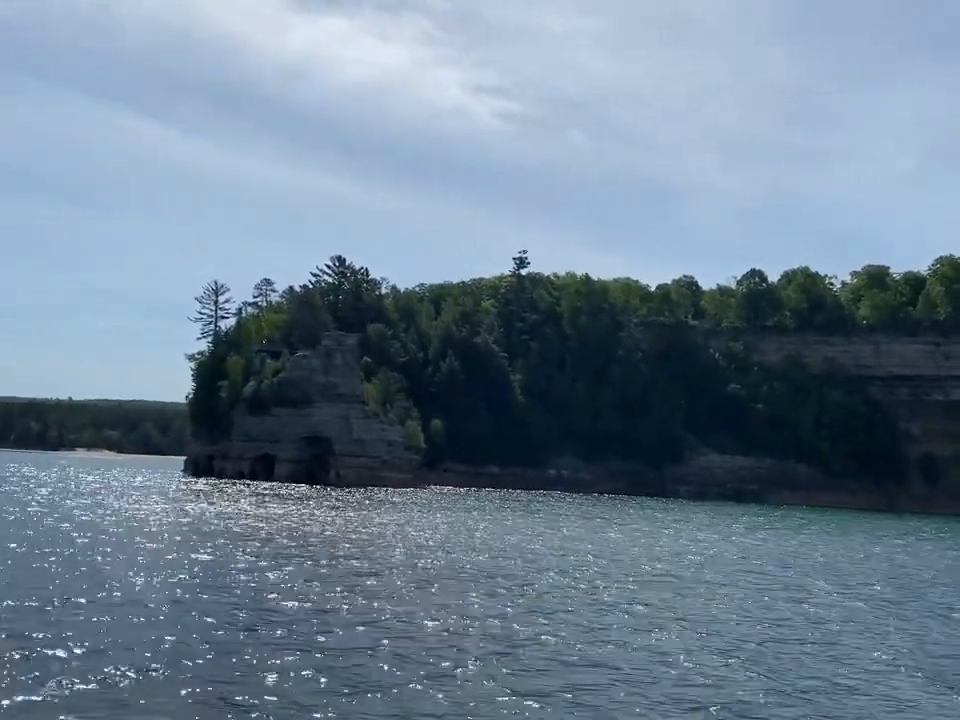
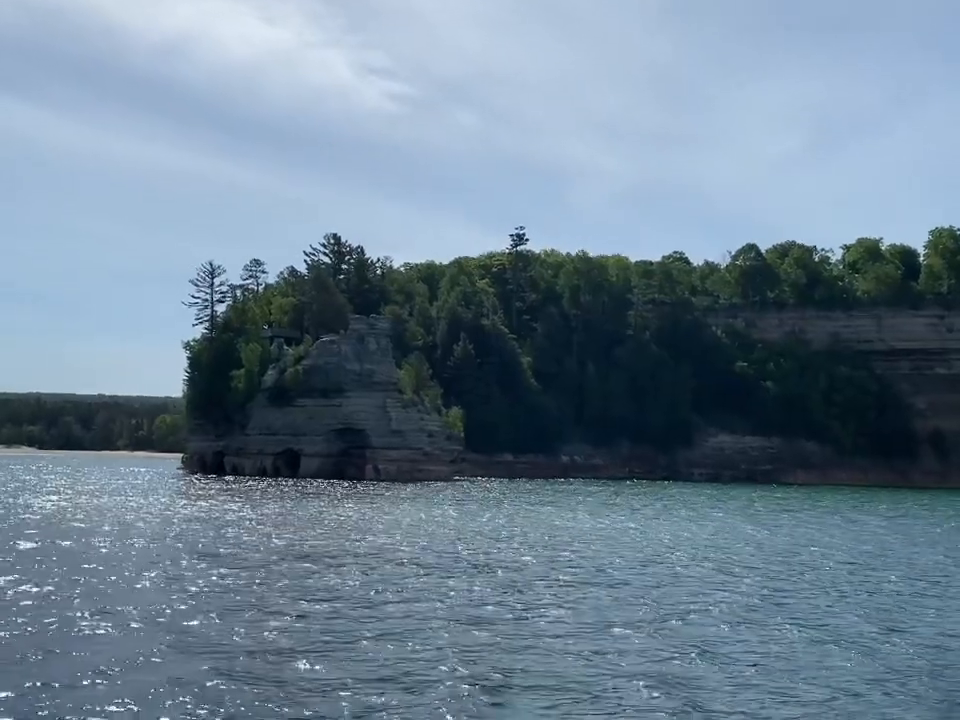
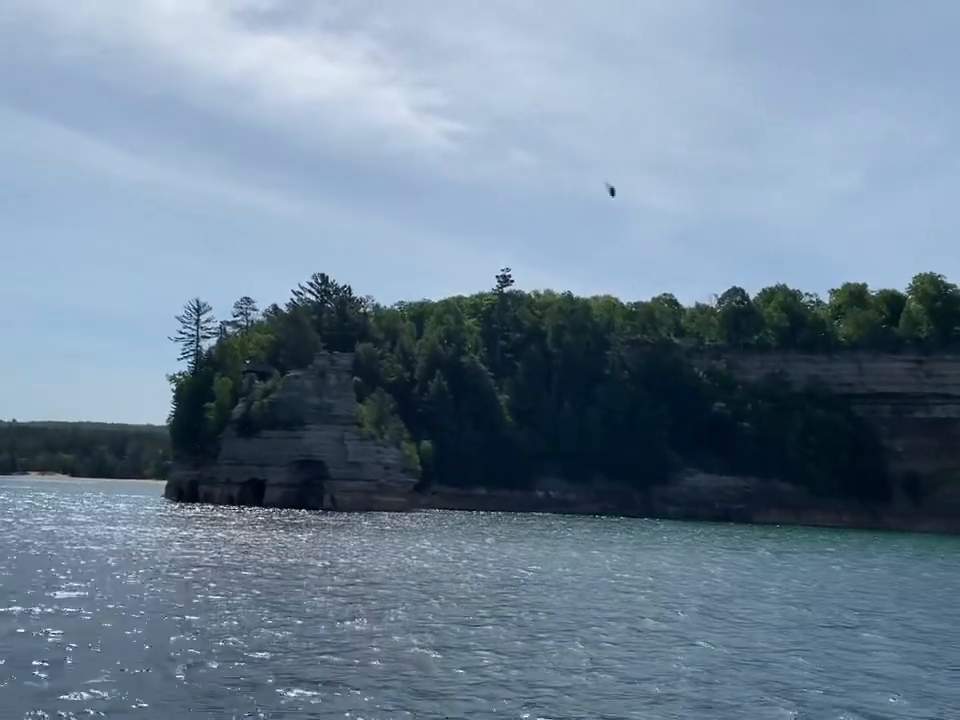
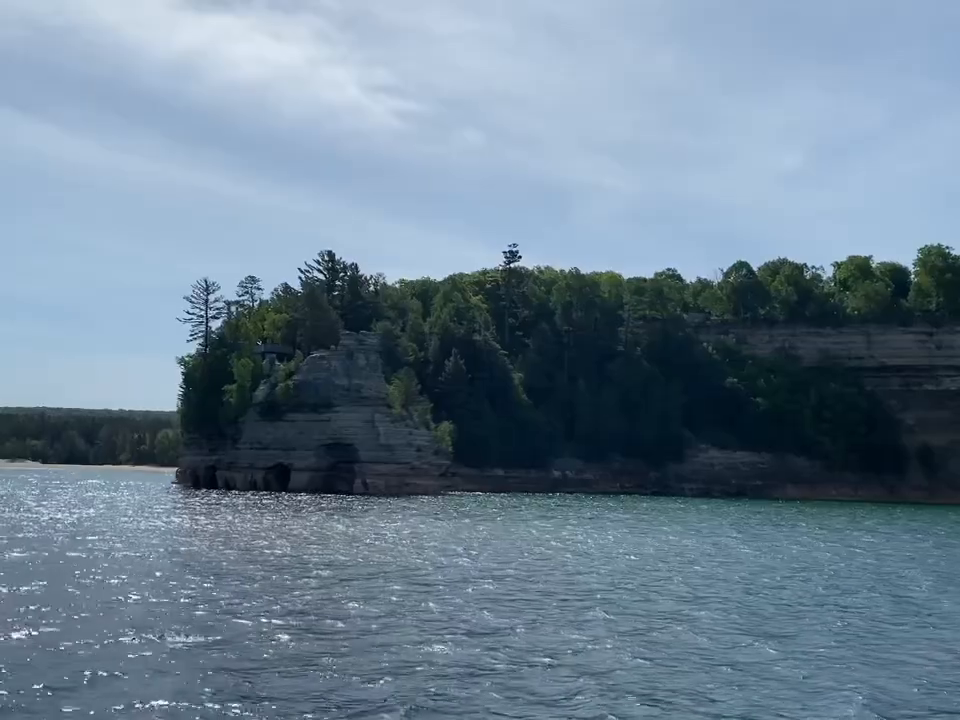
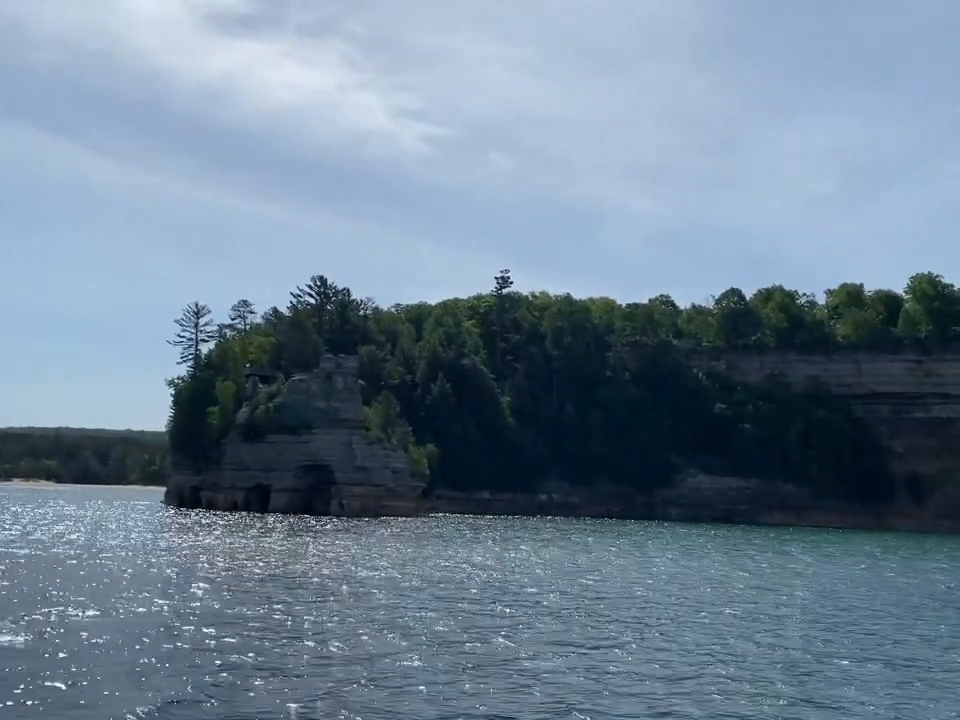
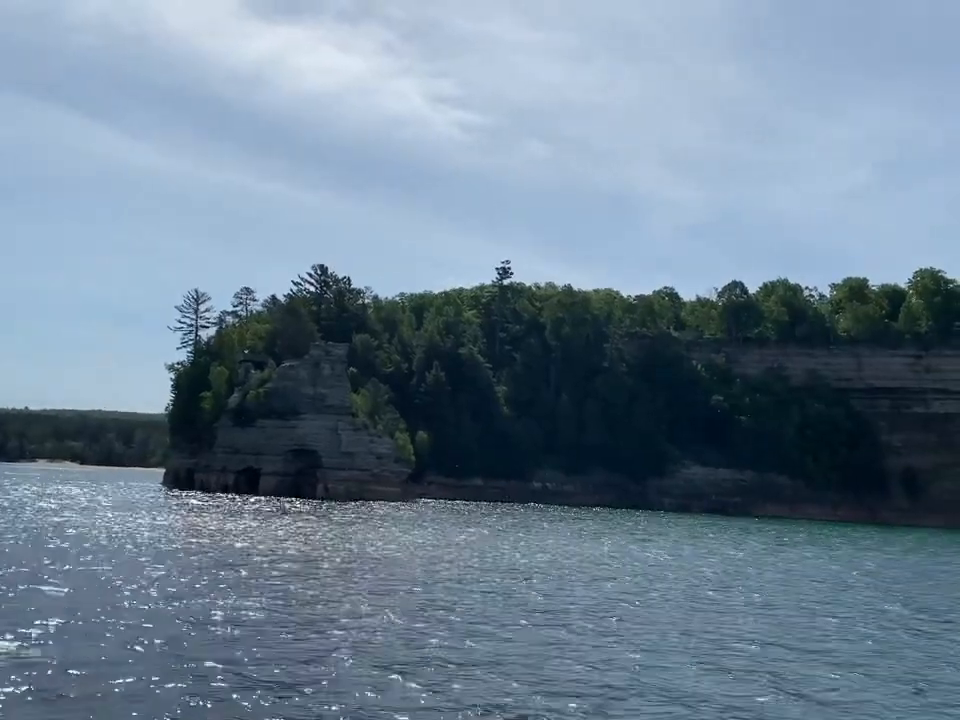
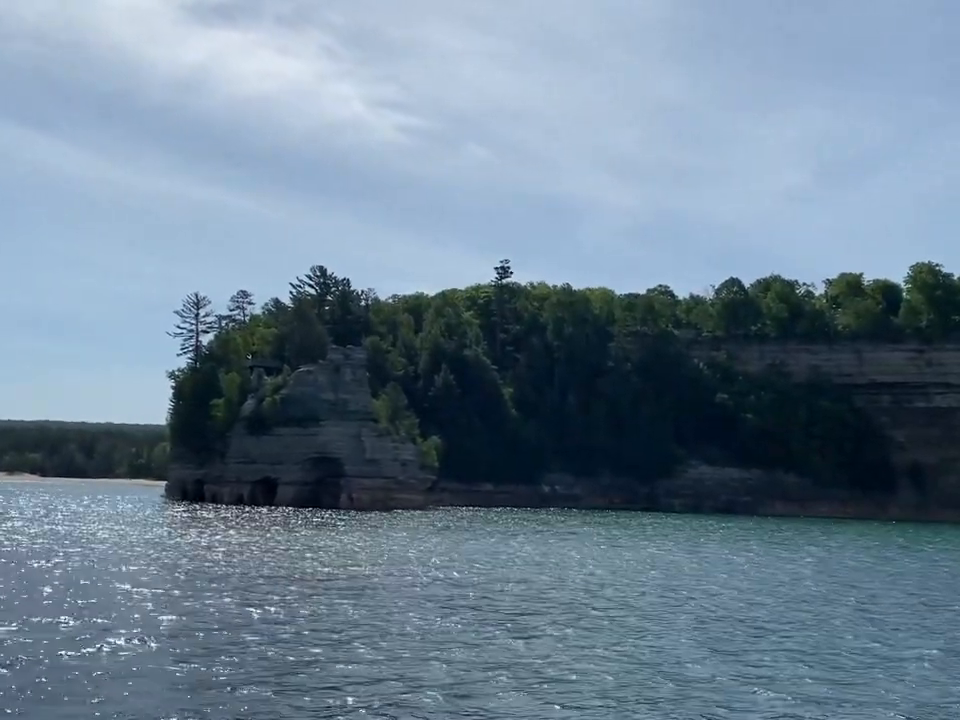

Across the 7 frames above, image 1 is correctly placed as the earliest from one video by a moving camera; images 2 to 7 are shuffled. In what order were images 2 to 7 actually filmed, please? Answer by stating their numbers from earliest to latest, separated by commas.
6, 3, 5, 7, 4, 2
